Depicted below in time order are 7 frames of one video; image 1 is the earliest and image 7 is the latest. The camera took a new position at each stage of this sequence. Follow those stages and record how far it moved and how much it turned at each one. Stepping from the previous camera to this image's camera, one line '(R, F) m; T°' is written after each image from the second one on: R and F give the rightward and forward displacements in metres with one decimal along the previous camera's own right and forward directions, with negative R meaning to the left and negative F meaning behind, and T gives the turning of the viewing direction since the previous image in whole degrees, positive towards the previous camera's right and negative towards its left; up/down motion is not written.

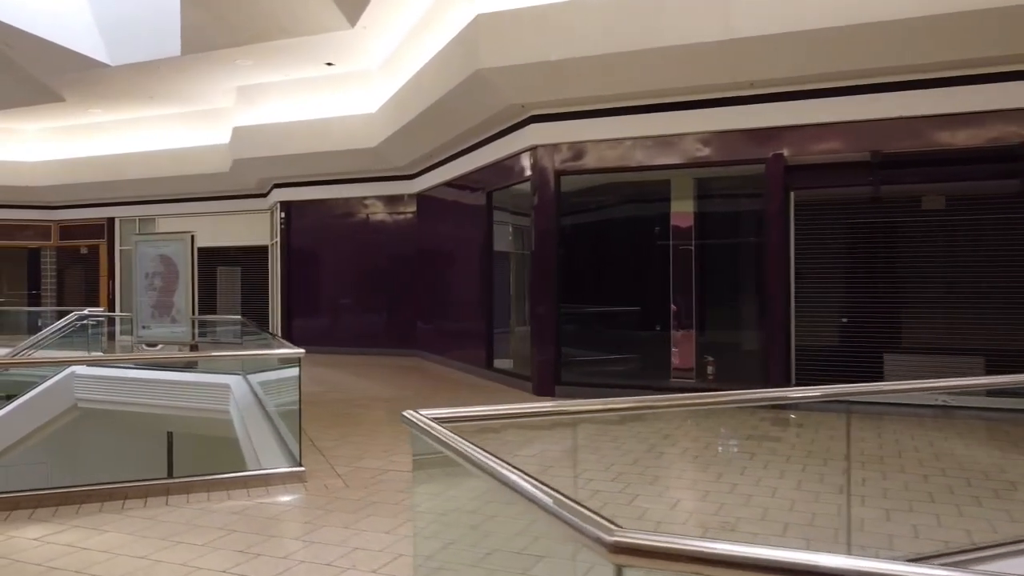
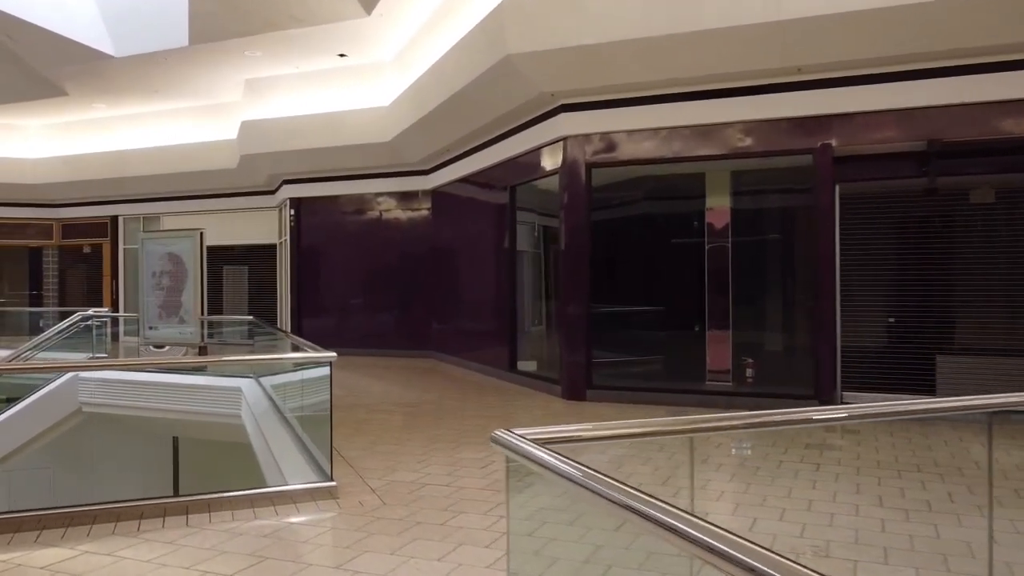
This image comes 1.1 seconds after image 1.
(-0.2, +0.4) m; 0°
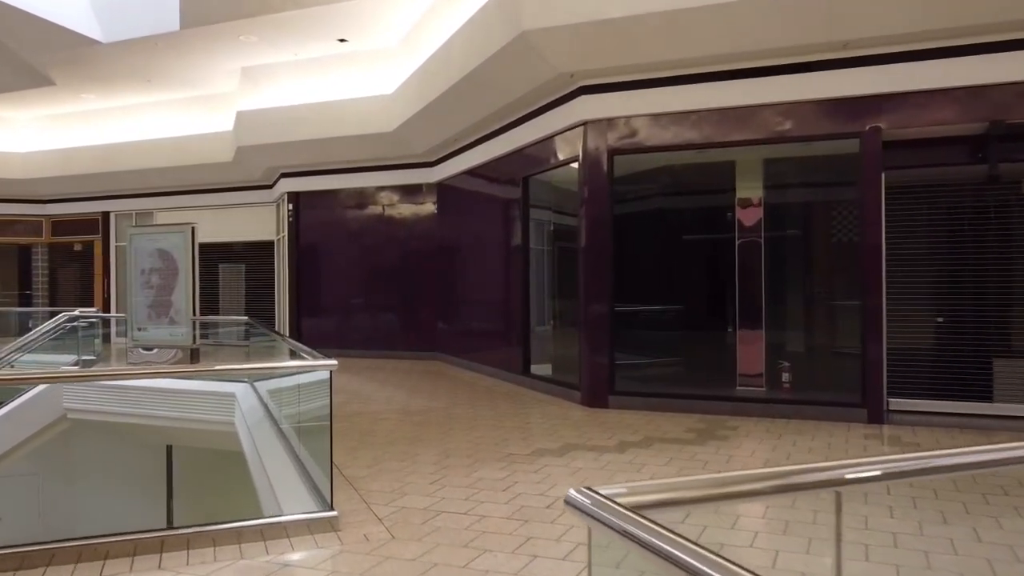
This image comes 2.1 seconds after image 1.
(-0.1, +0.7) m; 0°
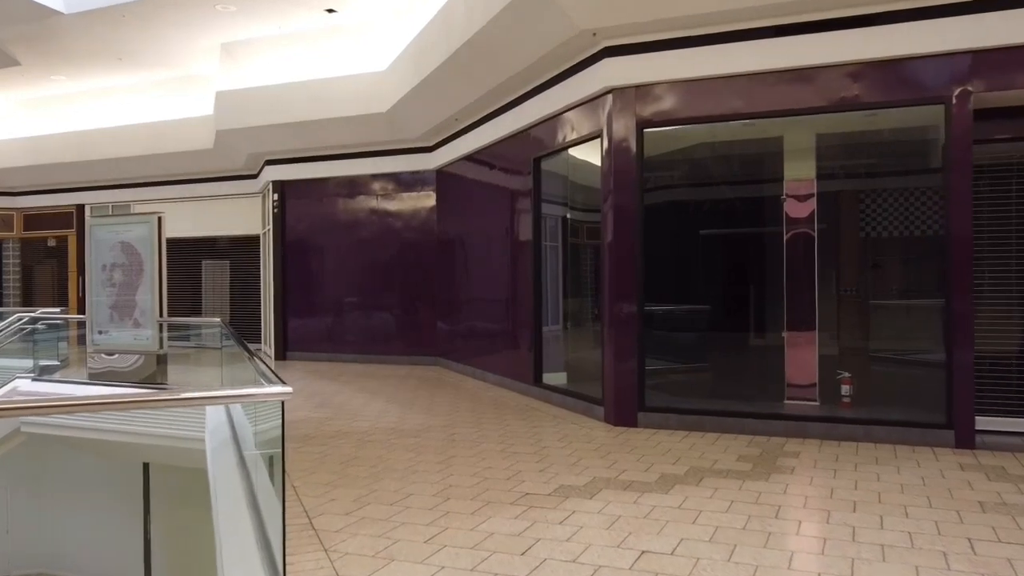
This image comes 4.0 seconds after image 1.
(-0.1, +1.1) m; 0°
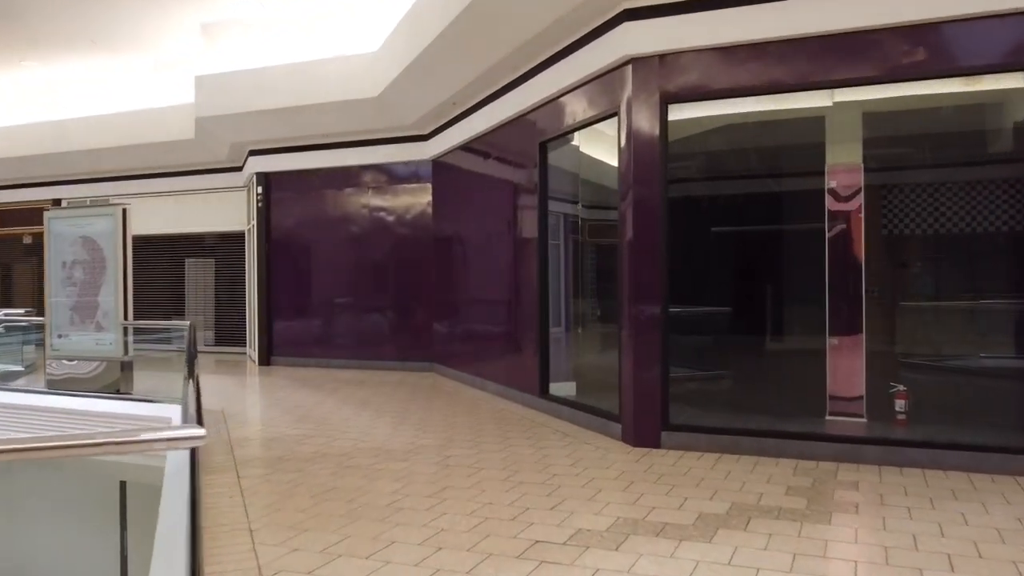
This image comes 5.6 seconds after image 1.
(0.0, +0.9) m; 0°
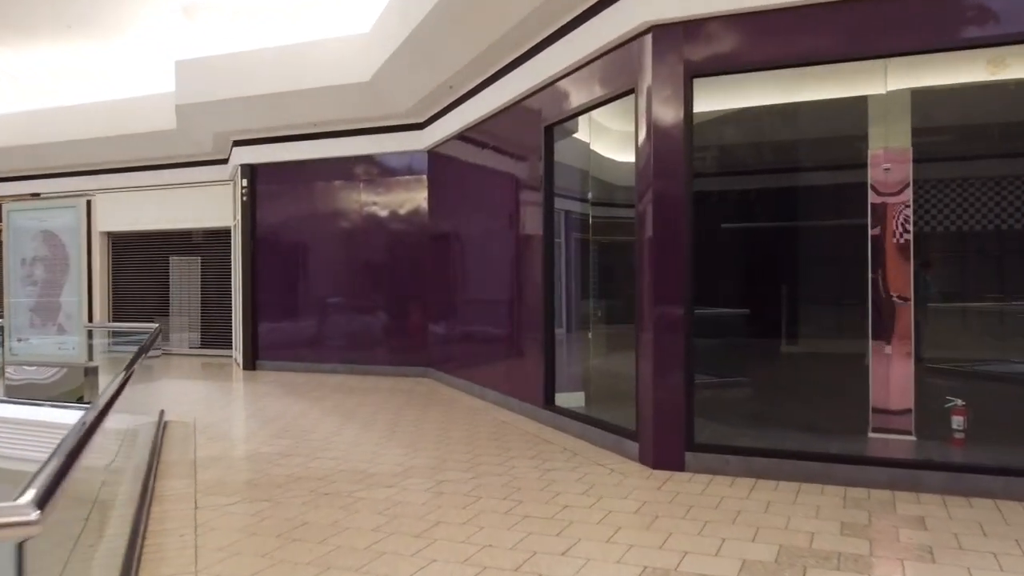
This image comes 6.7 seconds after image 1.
(0.0, +0.7) m; 0°
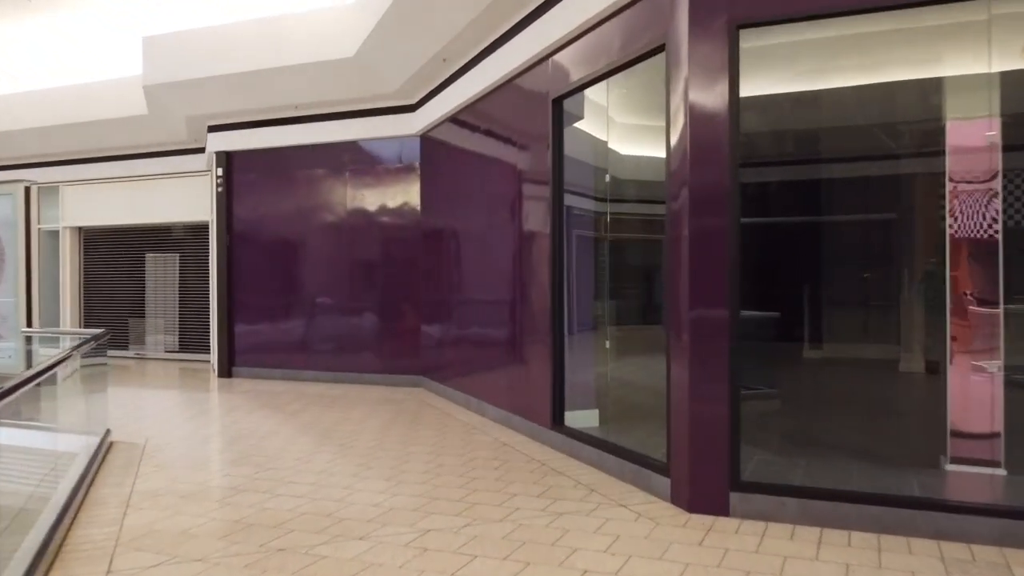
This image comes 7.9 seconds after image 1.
(0.0, +0.9) m; 0°
